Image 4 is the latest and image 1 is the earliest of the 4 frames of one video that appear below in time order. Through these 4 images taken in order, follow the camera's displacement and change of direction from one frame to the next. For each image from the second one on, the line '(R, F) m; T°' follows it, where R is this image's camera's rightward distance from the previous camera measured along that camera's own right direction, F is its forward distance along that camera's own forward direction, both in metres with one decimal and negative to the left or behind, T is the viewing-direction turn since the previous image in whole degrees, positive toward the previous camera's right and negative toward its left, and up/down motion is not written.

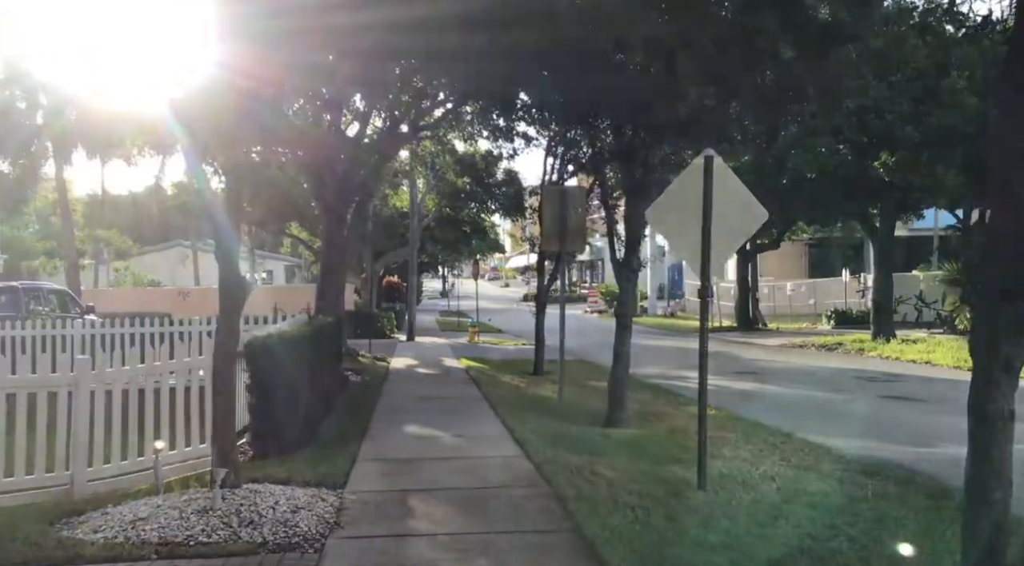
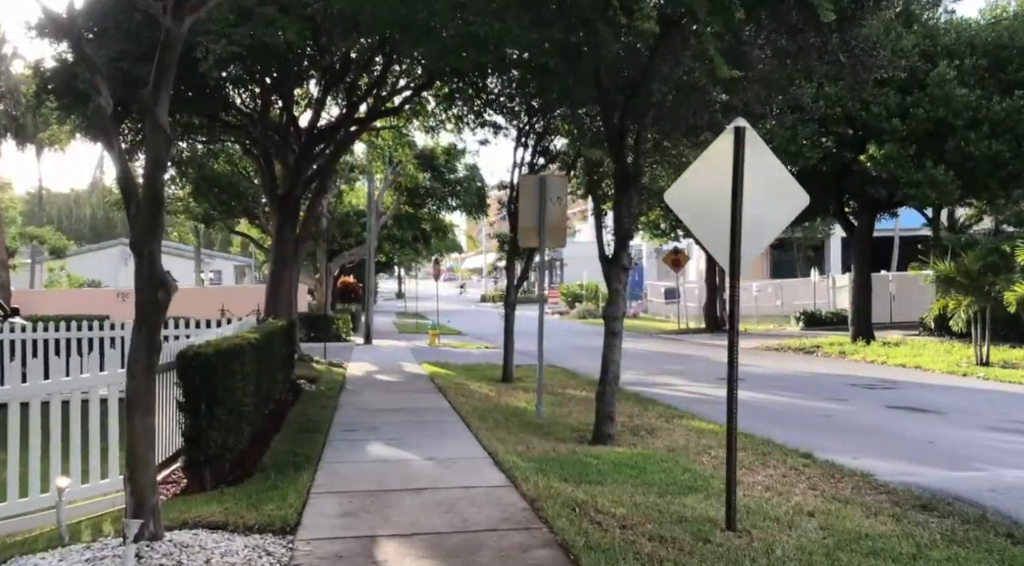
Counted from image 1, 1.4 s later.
(-0.2, +1.1) m; +3°
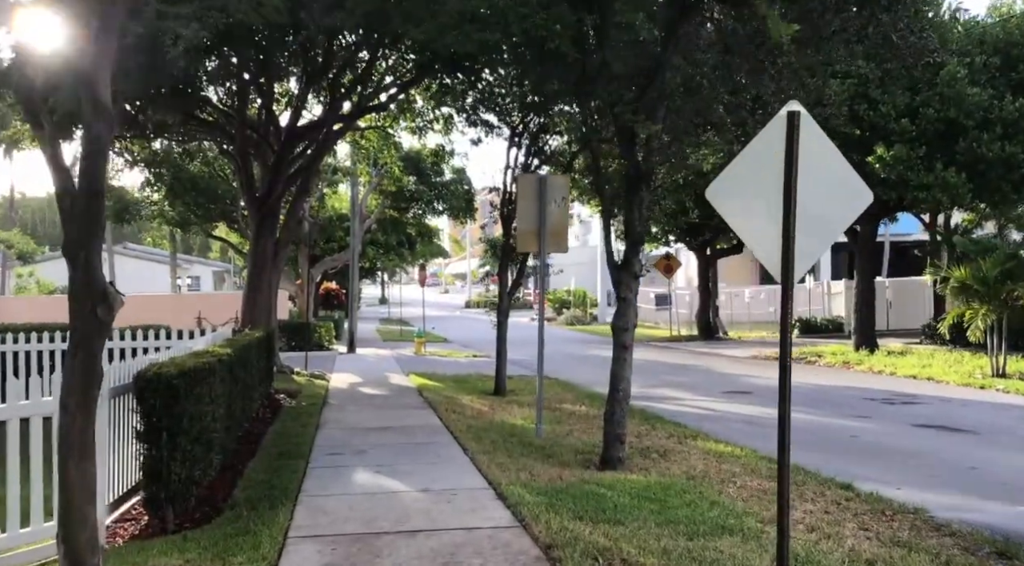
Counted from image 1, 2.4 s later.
(-0.2, +0.8) m; +1°
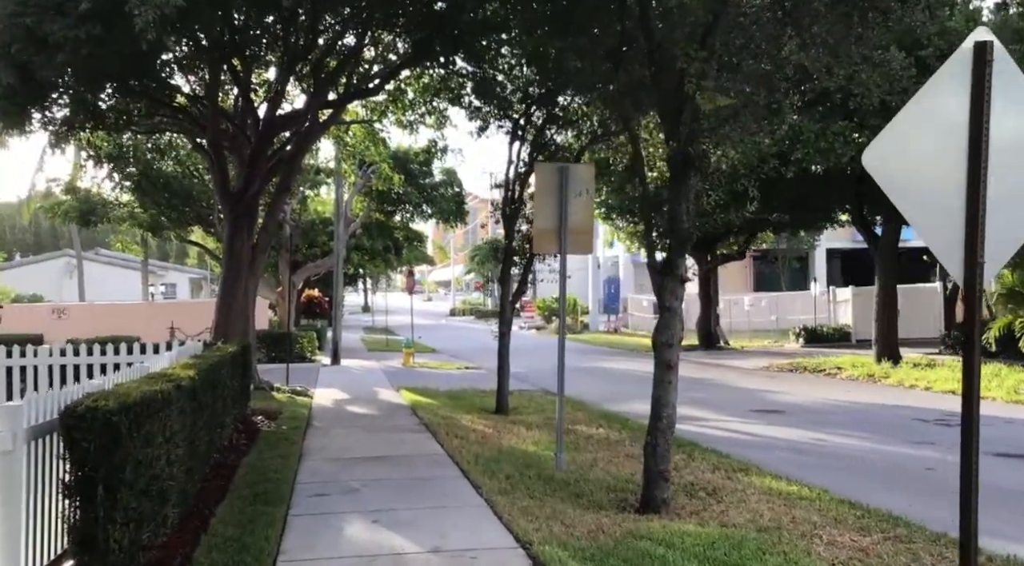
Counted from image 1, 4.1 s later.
(-0.3, +1.4) m; +1°
